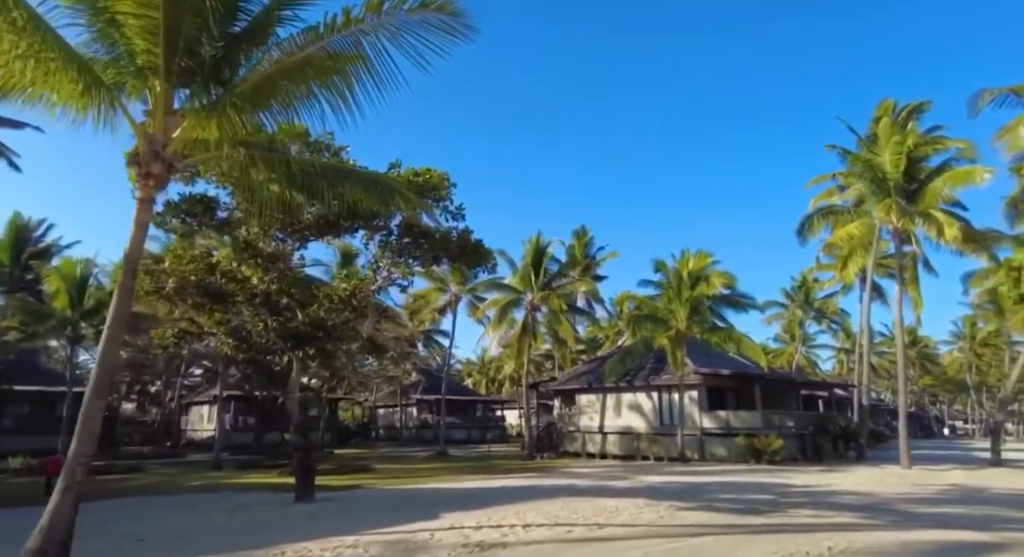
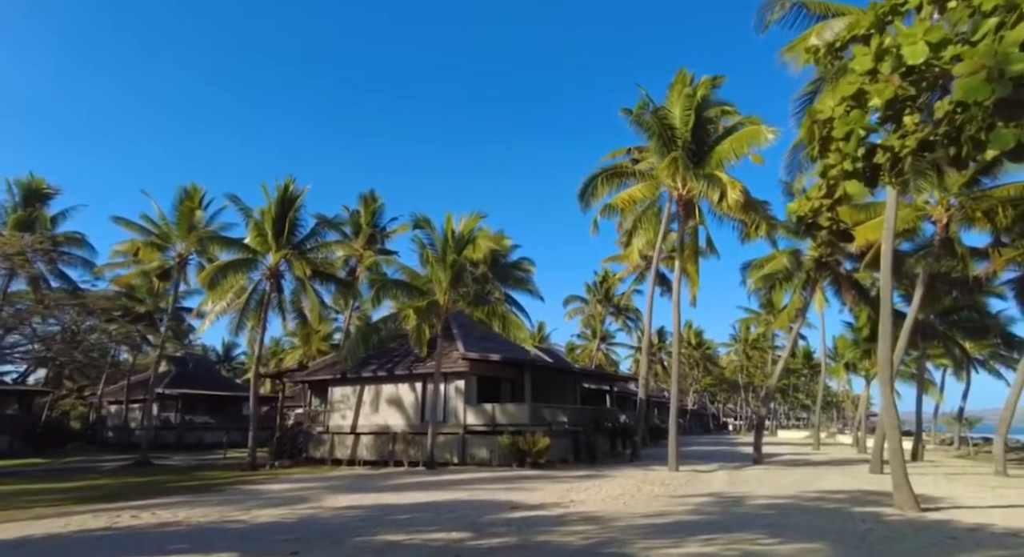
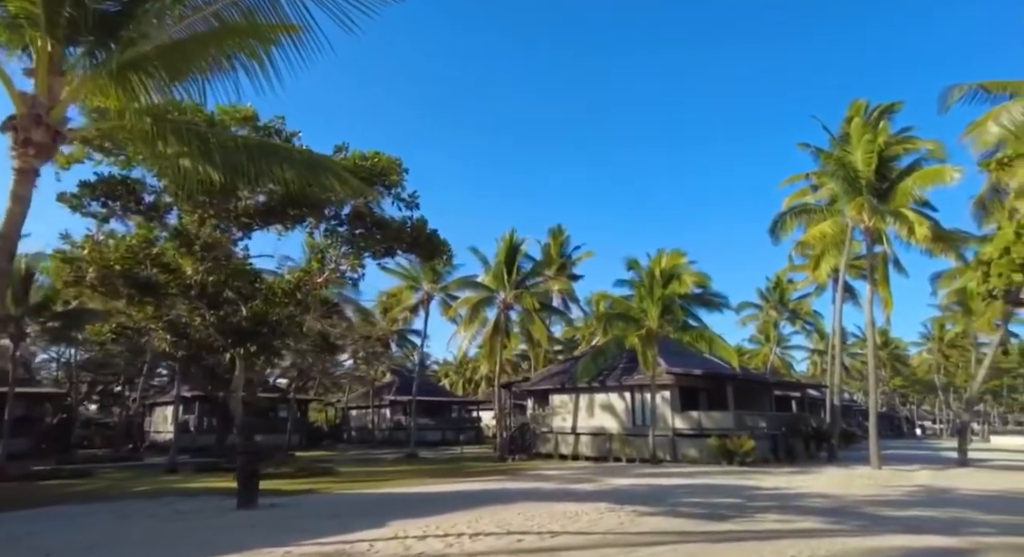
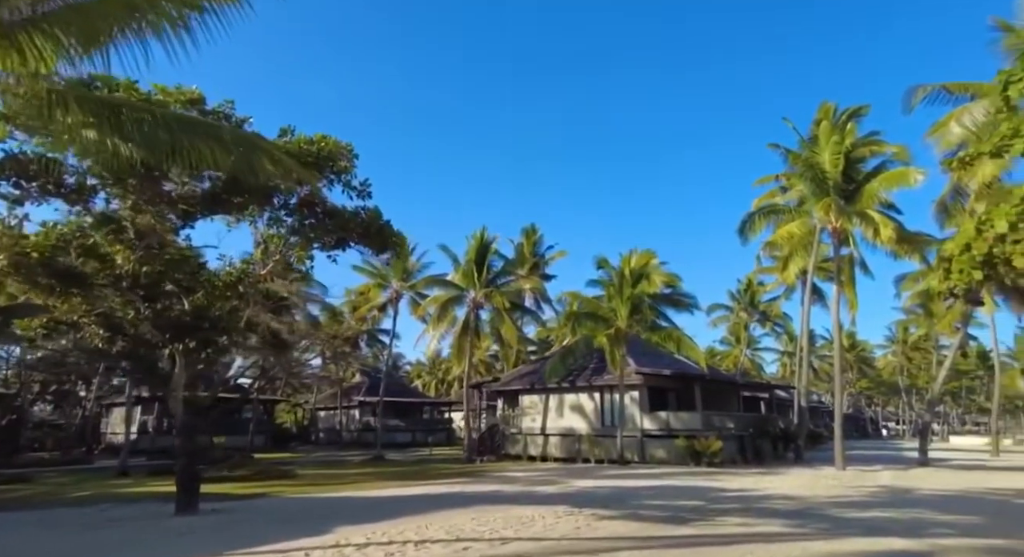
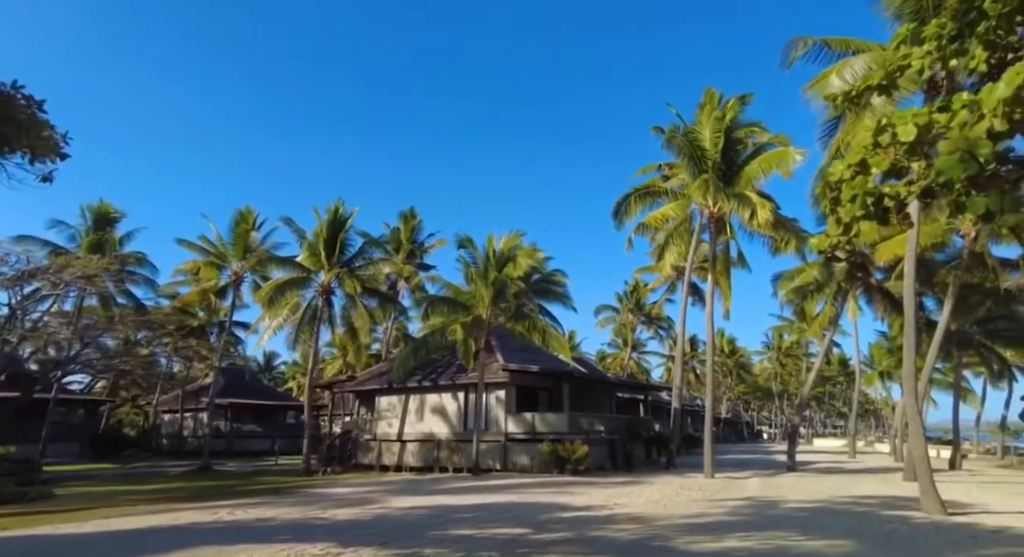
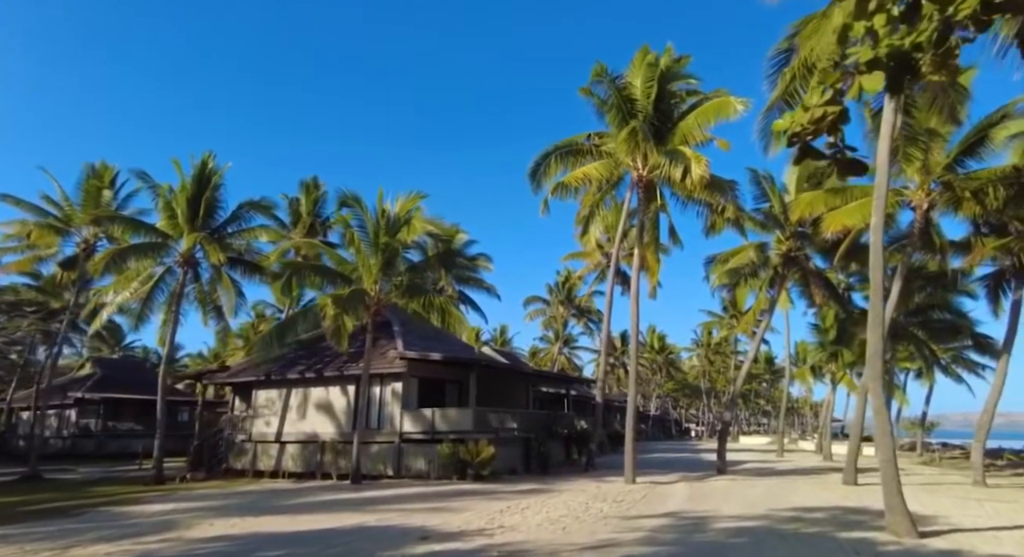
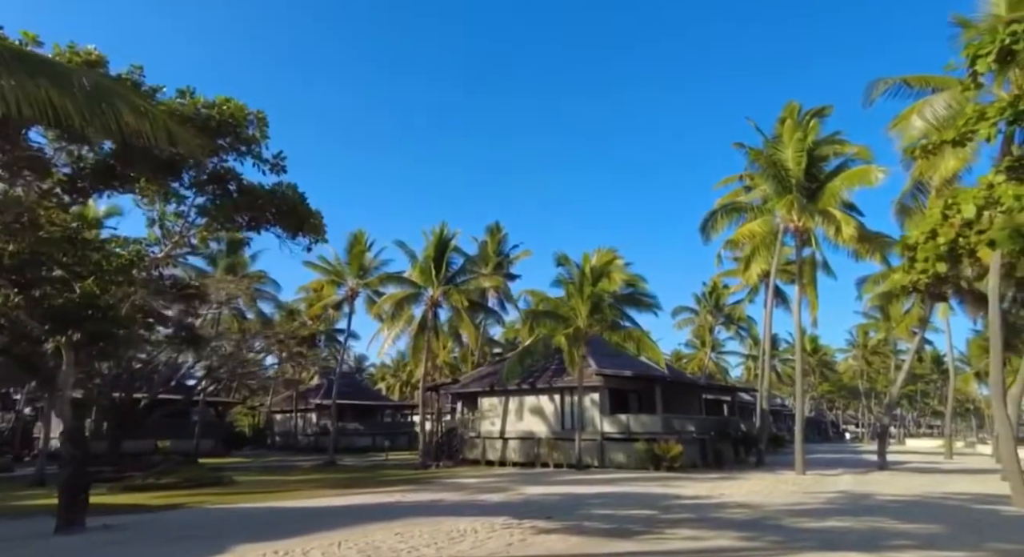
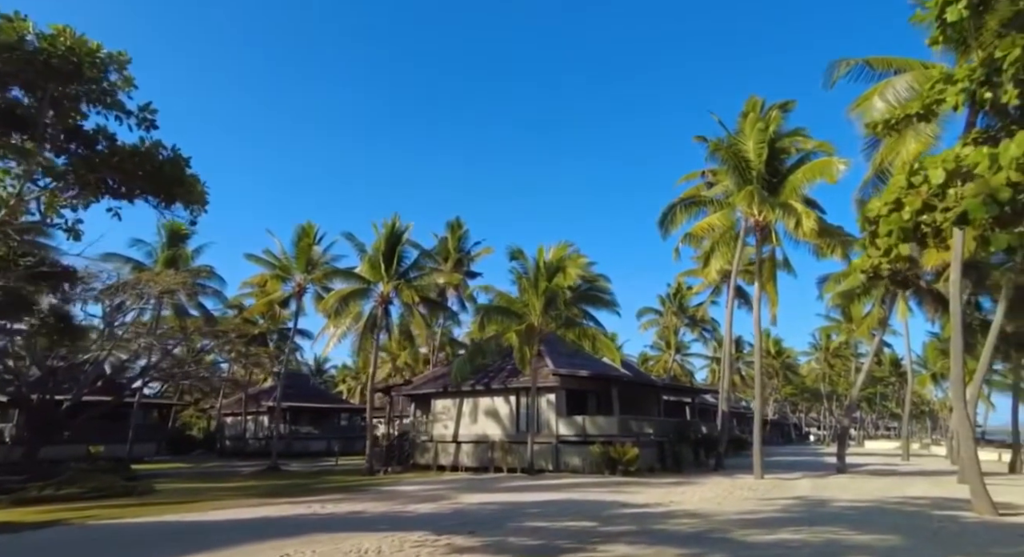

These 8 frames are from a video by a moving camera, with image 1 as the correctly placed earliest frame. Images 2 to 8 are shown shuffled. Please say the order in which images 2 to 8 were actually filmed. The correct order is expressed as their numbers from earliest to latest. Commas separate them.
3, 4, 7, 8, 5, 2, 6
